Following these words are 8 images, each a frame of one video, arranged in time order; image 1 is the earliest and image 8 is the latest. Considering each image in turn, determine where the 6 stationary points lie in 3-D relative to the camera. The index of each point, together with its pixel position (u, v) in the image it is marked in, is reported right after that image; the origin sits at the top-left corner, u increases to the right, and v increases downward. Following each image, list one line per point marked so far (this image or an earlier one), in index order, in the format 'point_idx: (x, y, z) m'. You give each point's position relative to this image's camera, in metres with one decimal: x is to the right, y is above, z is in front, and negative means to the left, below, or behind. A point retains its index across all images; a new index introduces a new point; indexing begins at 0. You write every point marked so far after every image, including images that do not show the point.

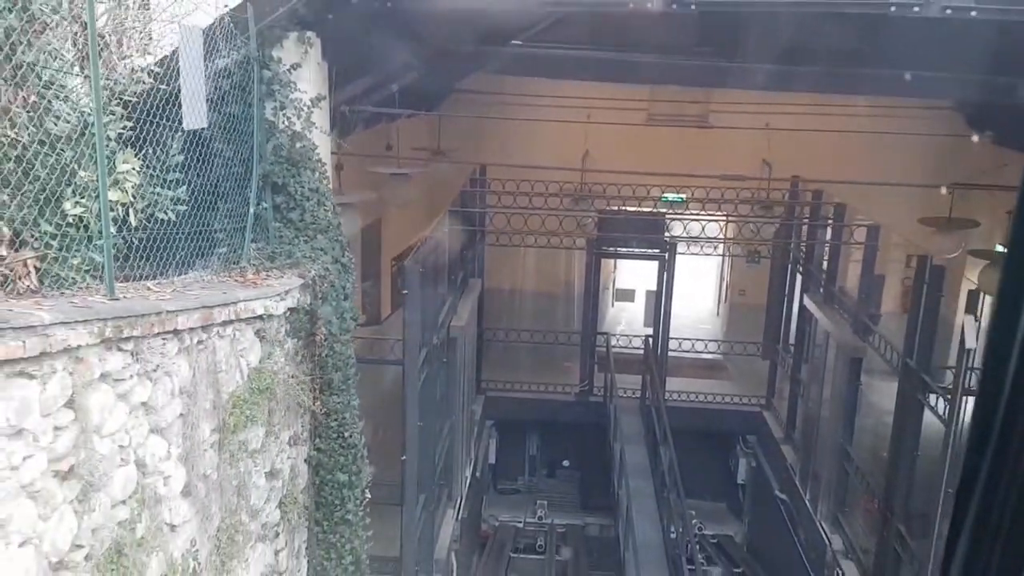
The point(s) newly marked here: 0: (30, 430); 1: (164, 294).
0: (-1.0, -0.3, +1.9) m
1: (-1.1, 0.0, +2.8) m
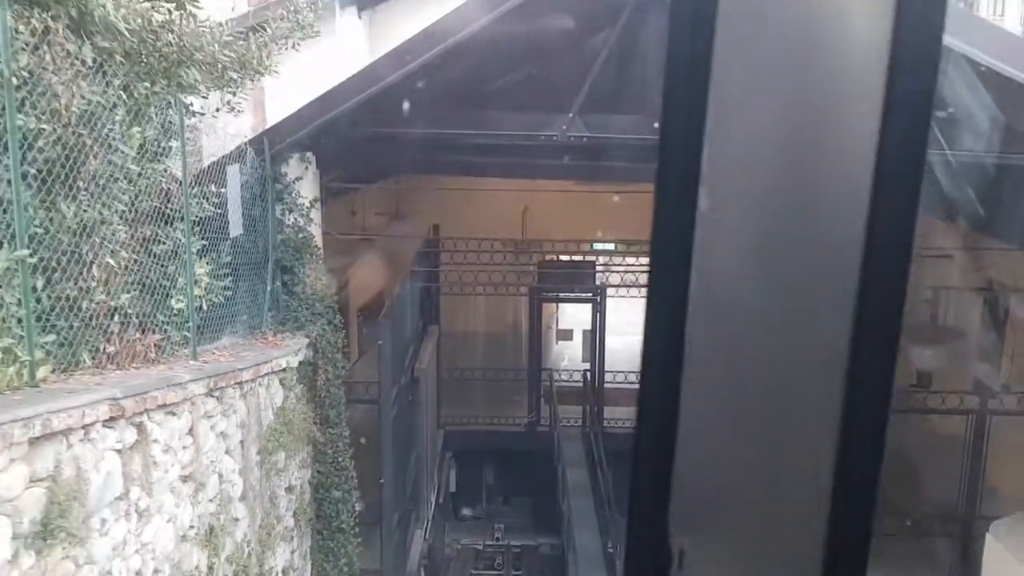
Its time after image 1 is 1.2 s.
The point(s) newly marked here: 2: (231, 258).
0: (-1.2, -0.5, +3.0) m
1: (-1.3, -0.3, +3.9) m
2: (-1.4, +0.2, +4.4) m
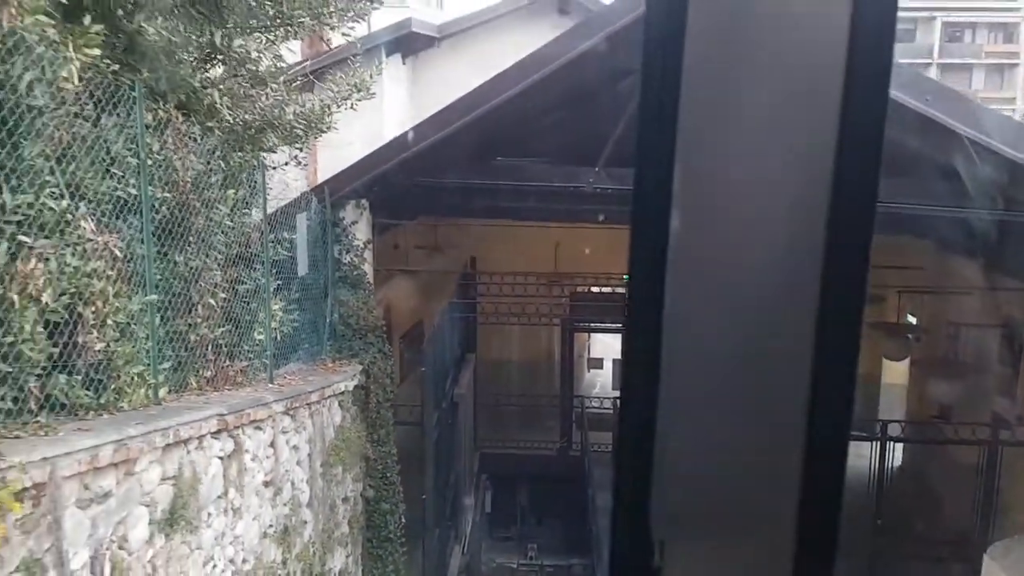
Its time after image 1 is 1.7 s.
0: (-1.1, -0.7, +3.6) m
1: (-1.1, -0.5, +4.5) m
2: (-1.2, 0.0, +5.0) m
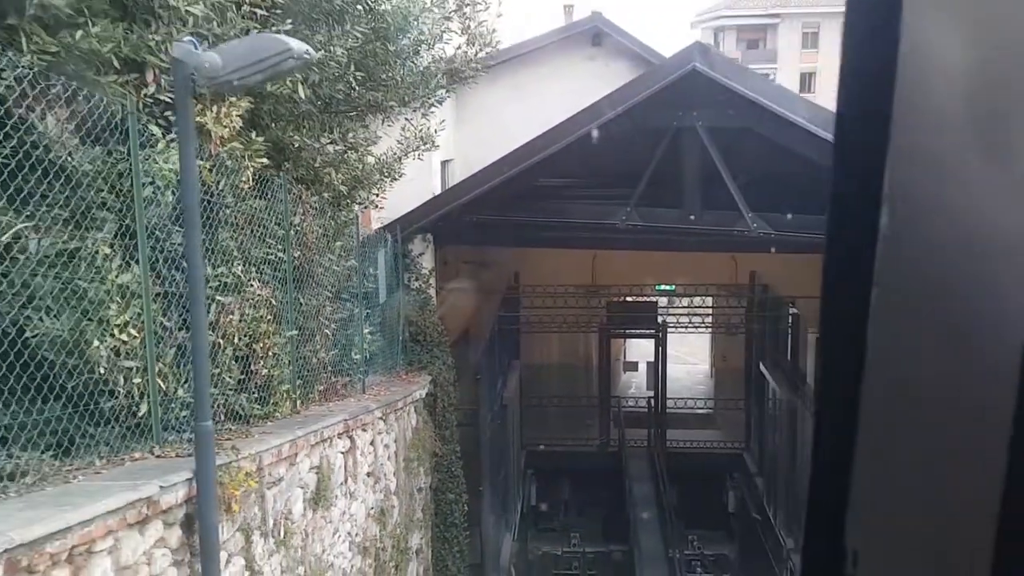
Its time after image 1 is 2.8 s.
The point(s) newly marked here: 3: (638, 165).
0: (-0.8, -0.9, +4.5) m
1: (-0.8, -0.7, +5.5) m
2: (-0.9, -0.2, +6.0) m
3: (+1.0, +1.0, +6.6) m
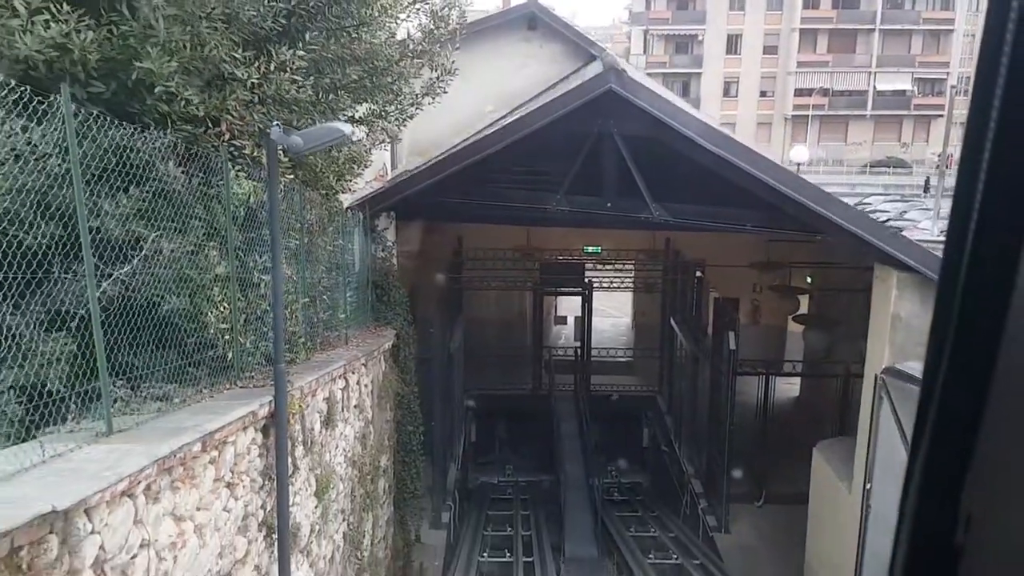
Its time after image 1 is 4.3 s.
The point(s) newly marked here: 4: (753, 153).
0: (-1.1, -0.7, +5.9) m
1: (-1.2, -0.4, +6.8) m
2: (-1.3, +0.1, +7.3) m
3: (+0.5, +1.3, +8.0) m
4: (+1.8, +1.0, +6.5) m
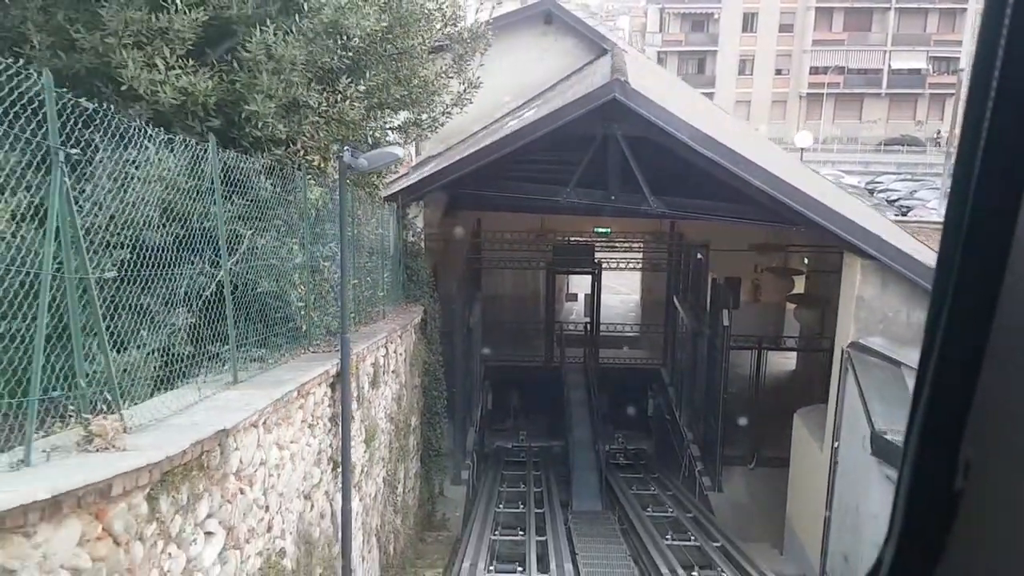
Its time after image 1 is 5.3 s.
0: (-1.0, -0.6, +7.0) m
1: (-1.0, -0.3, +7.9) m
2: (-1.2, +0.2, +8.4) m
3: (+0.7, +1.4, +9.0) m
4: (+2.0, +1.2, +7.5) m
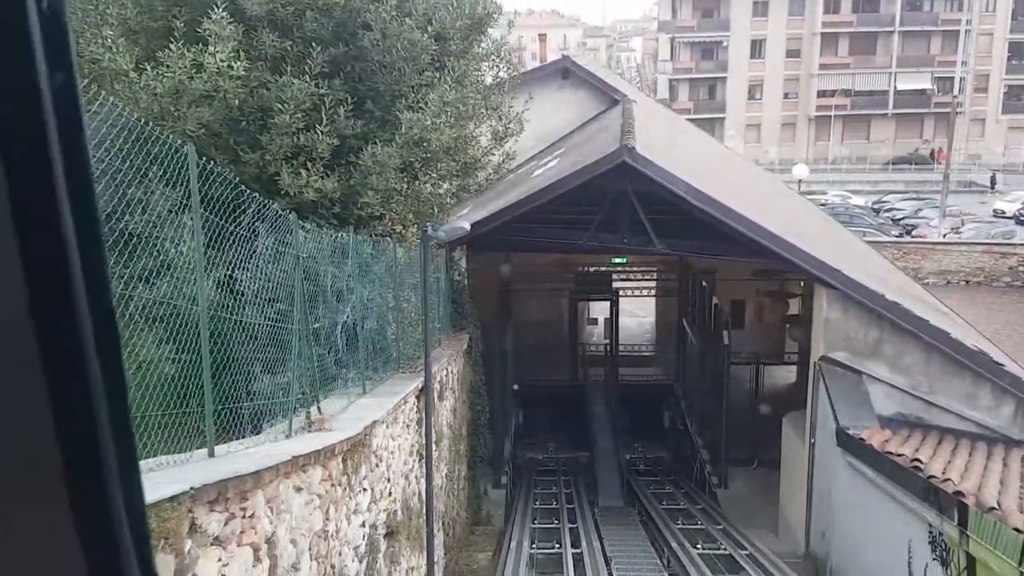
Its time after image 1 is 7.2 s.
0: (-0.6, -0.9, +8.8) m
1: (-0.7, -0.6, +9.7) m
2: (-0.8, -0.1, +10.2) m
3: (+1.0, +1.1, +10.8) m
4: (+2.3, +0.9, +9.2) m
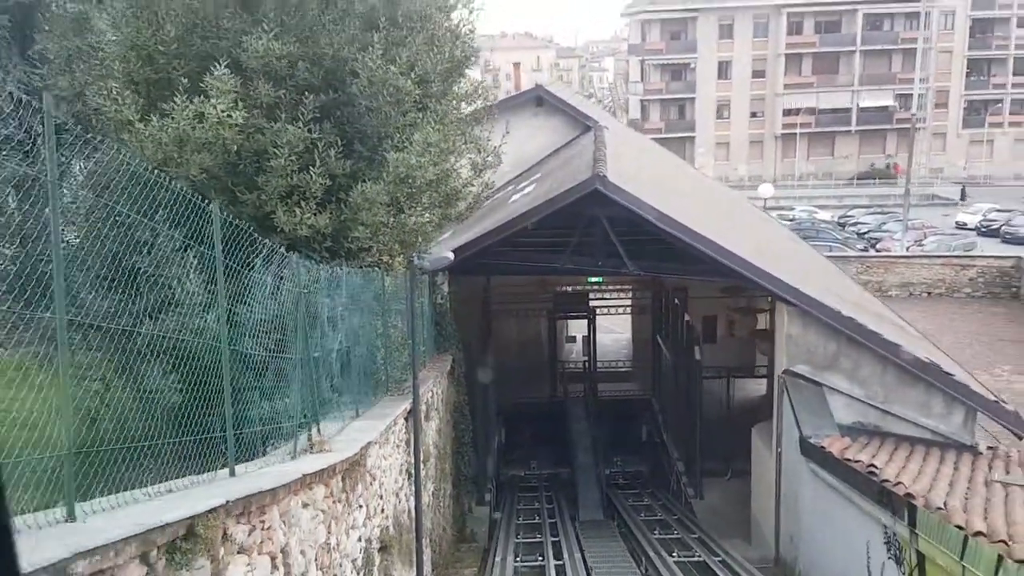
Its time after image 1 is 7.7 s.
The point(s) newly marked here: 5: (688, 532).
0: (-0.8, -1.2, +9.2) m
1: (-0.9, -0.9, +10.1) m
2: (-1.0, -0.4, +10.6) m
3: (+0.8, +0.8, +11.3) m
4: (+2.1, +0.7, +9.8) m
5: (+2.3, -3.2, +11.3) m
